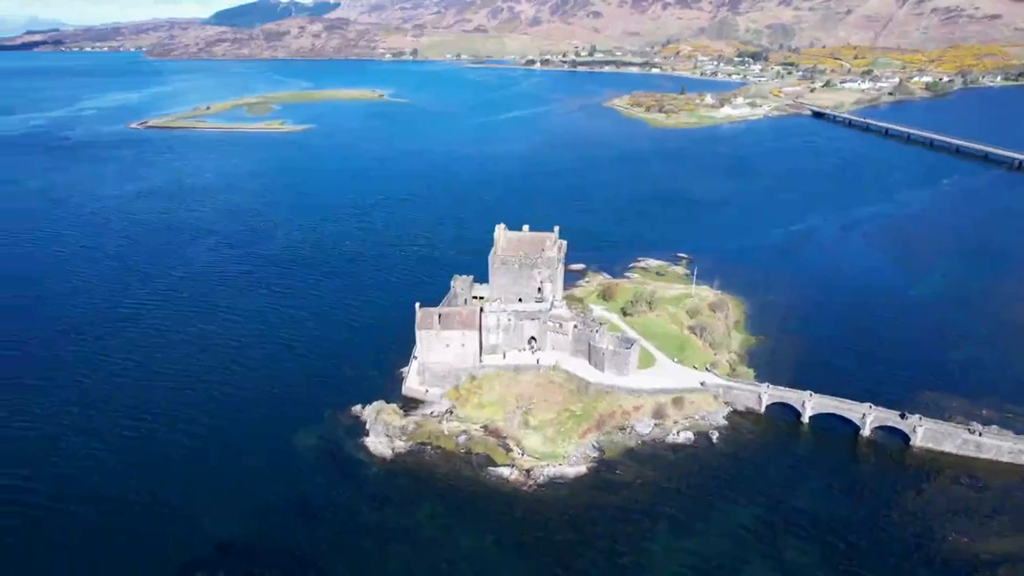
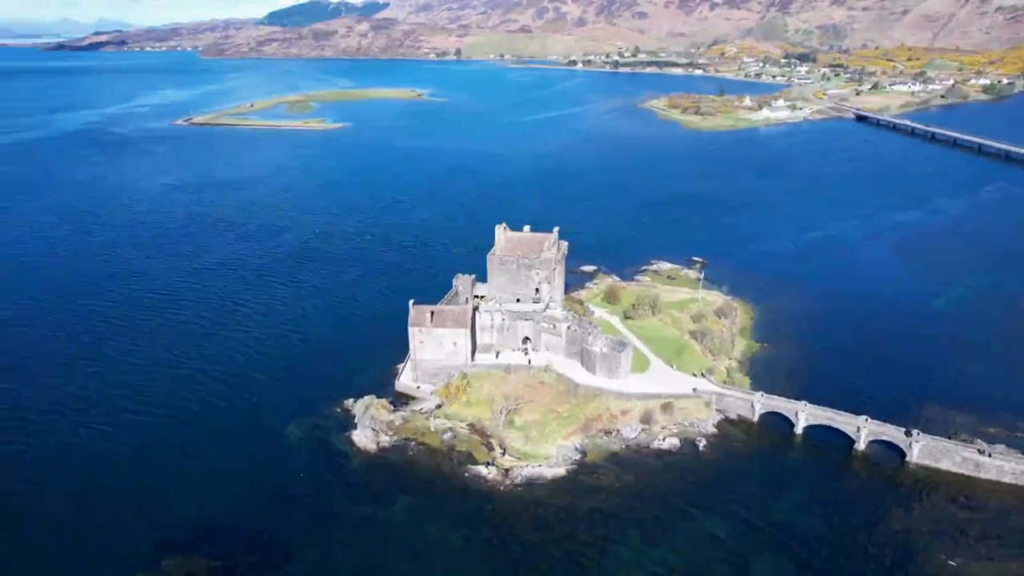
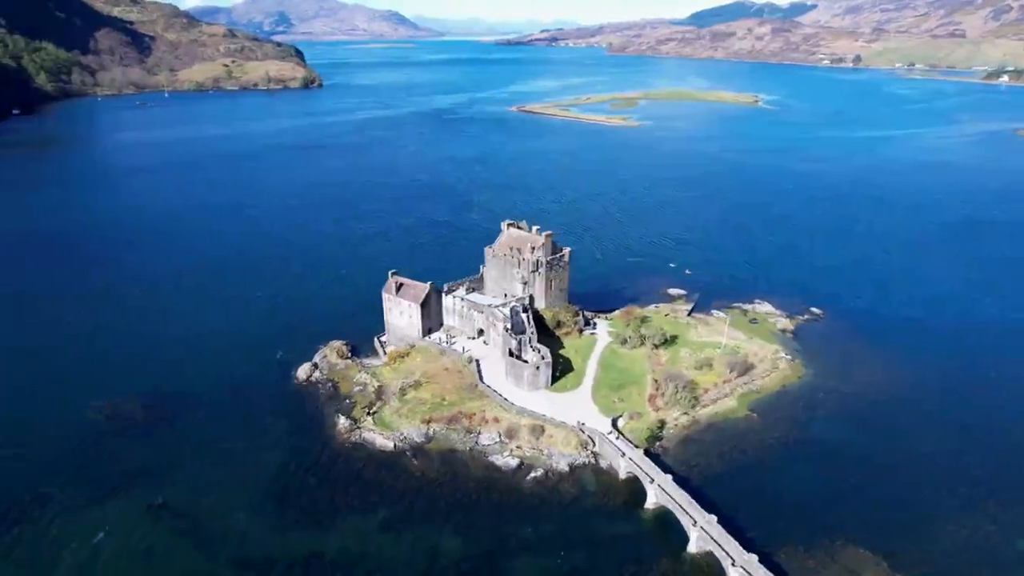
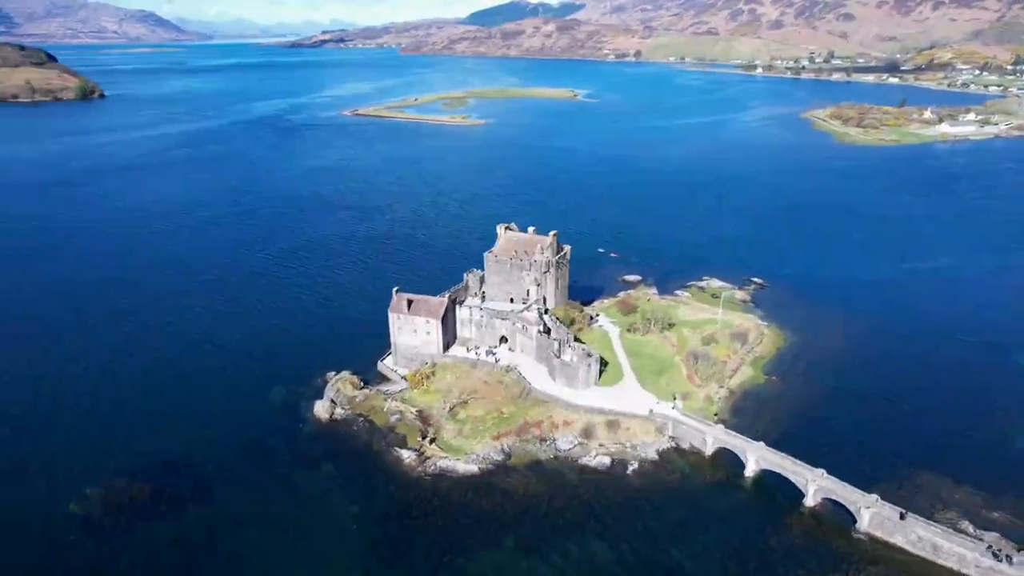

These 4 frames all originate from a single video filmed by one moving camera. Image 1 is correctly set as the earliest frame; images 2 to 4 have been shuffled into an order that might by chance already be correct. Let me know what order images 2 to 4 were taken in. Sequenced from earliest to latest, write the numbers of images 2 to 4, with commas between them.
2, 4, 3
